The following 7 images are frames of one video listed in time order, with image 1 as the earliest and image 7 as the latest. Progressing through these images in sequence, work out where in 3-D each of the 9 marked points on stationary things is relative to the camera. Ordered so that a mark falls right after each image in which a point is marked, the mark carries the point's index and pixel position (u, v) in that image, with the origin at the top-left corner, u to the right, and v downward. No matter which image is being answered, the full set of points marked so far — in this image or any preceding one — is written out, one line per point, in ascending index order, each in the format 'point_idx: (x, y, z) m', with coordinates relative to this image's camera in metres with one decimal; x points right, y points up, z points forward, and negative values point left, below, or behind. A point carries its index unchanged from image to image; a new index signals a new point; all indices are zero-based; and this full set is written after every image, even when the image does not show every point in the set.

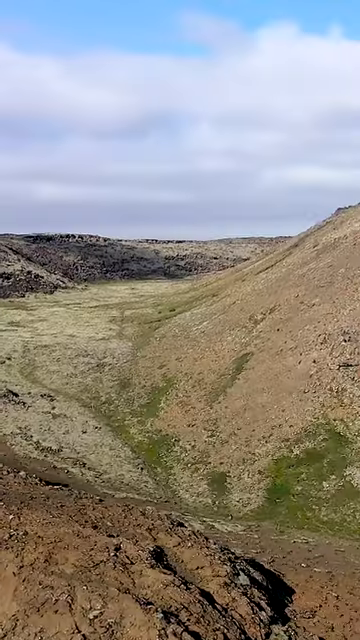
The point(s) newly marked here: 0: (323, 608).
0: (+2.5, -5.1, +17.6) m
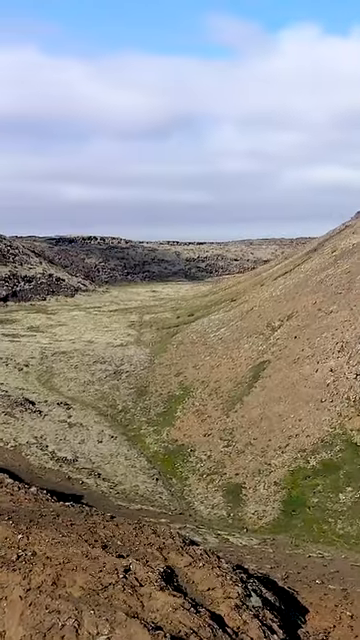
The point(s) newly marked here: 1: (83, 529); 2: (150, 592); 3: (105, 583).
0: (+2.7, -5.4, +17.3) m
1: (-1.6, -3.5, +16.7) m
2: (-0.4, -3.7, +13.6) m
3: (-1.0, -3.6, +13.6) m
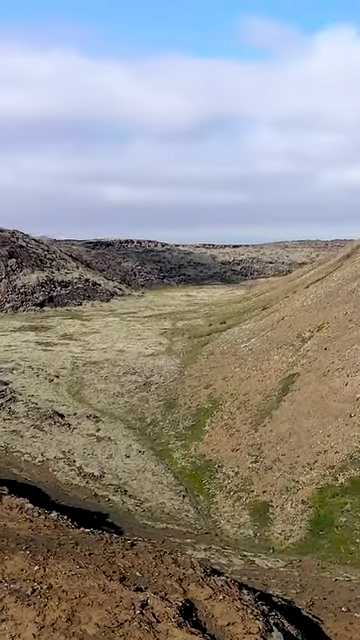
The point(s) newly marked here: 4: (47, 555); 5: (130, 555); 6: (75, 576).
0: (+3.1, -5.8, +16.9) m
1: (-1.3, -4.0, +16.4) m
2: (-0.2, -4.1, +13.3) m
3: (-0.8, -4.0, +13.3) m
4: (-2.1, -3.8, +16.0) m
5: (-0.9, -4.1, +17.4) m
6: (-1.6, -3.8, +14.9) m
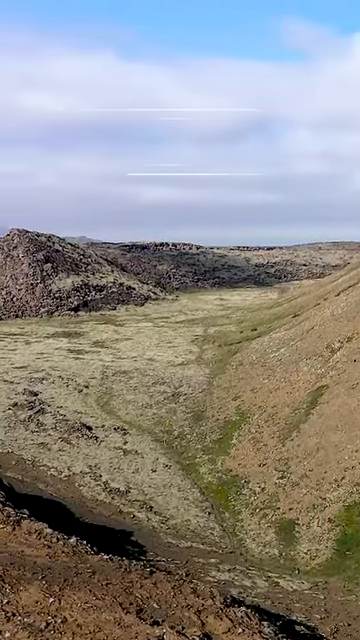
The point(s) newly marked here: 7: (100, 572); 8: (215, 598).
0: (+3.4, -6.2, +16.5) m
1: (-1.0, -4.4, +16.2) m
2: (0.0, -4.5, +13.0) m
3: (-0.6, -4.4, +13.0) m
4: (-1.9, -4.2, +15.8) m
5: (-0.6, -4.5, +17.1) m
6: (-1.3, -4.3, +14.6) m
7: (-1.4, -4.4, +17.3) m
8: (+0.6, -4.8, +16.9) m
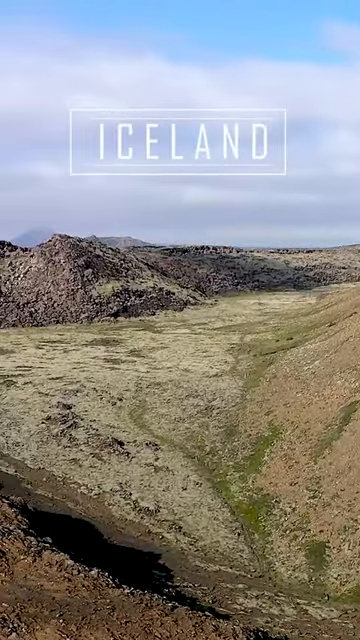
0: (+3.7, -6.8, +16.0) m
1: (-0.7, -4.9, +15.8) m
2: (+0.2, -5.0, +12.6) m
3: (-0.4, -4.9, +12.6) m
4: (-1.6, -4.7, +15.5) m
5: (-0.2, -5.1, +16.8) m
6: (-1.1, -4.8, +14.3) m
7: (-1.0, -4.9, +17.0) m
8: (+0.9, -5.3, +16.6) m
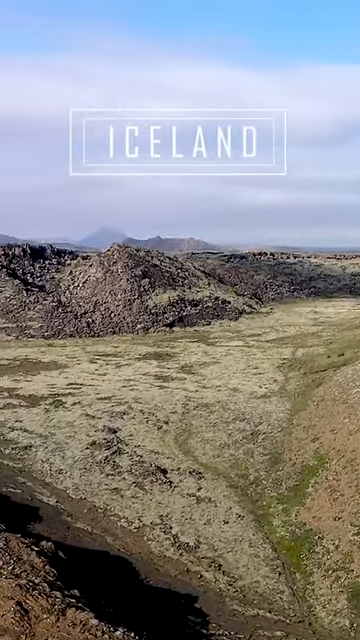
0: (+4.1, -7.7, +15.0) m
1: (-0.3, -5.8, +15.1) m
2: (+0.4, -5.9, +11.8) m
3: (-0.2, -5.7, +11.9) m
4: (-1.2, -5.6, +14.8) m
5: (+0.2, -6.0, +16.0) m
6: (-0.8, -5.6, +13.6) m
7: (-0.6, -5.8, +16.3) m
8: (+1.3, -6.2, +15.7) m
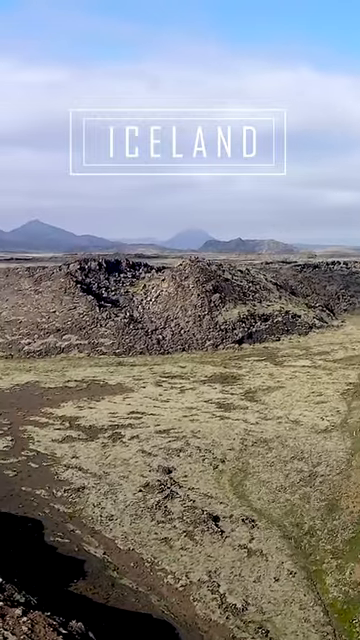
0: (+4.3, -9.1, +13.1) m
1: (-0.1, -7.2, +13.5) m
2: (+0.5, -7.1, +10.2) m
3: (-0.1, -7.0, +10.3) m
4: (-1.0, -7.0, +13.2) m
5: (+0.5, -7.4, +14.4) m
6: (-0.6, -6.9, +12.1) m
7: (-0.3, -7.2, +14.7) m
8: (+1.6, -7.6, +14.0) m
